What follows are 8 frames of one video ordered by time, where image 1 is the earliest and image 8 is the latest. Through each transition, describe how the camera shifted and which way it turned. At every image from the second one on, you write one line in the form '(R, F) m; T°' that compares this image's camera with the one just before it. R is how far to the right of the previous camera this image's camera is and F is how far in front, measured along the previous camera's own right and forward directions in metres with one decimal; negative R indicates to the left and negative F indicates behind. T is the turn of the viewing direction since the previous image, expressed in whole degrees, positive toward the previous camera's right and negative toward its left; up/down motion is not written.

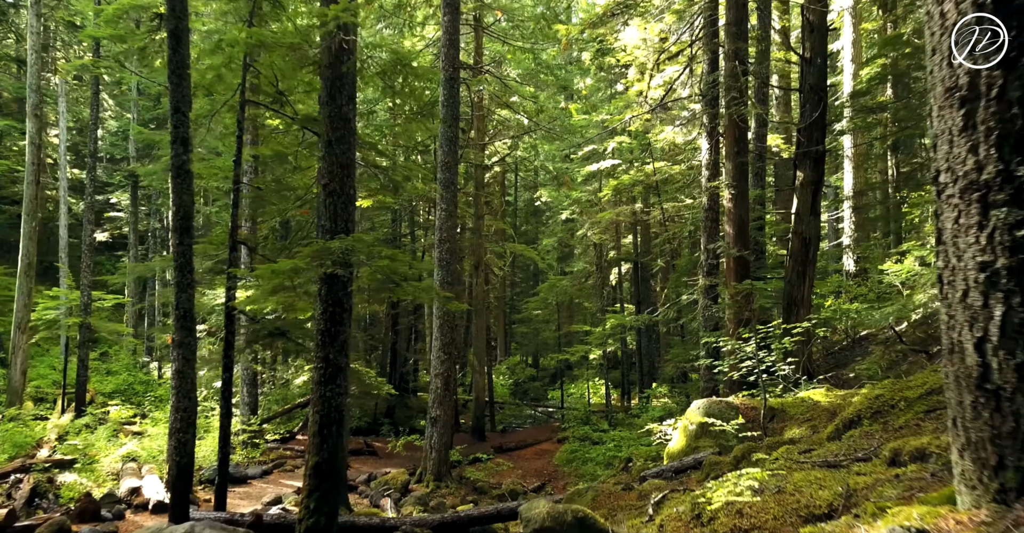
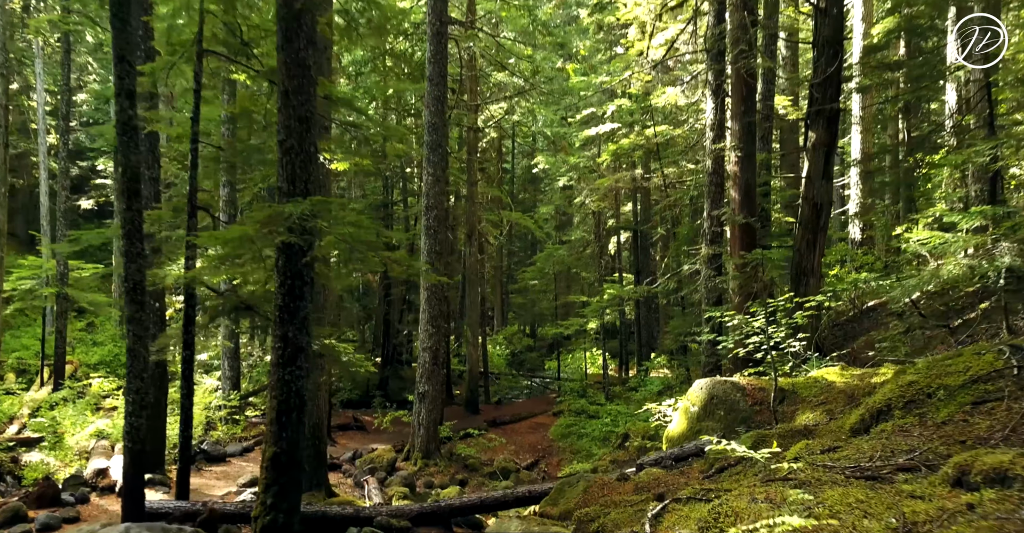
(+0.2, +0.9) m; 0°
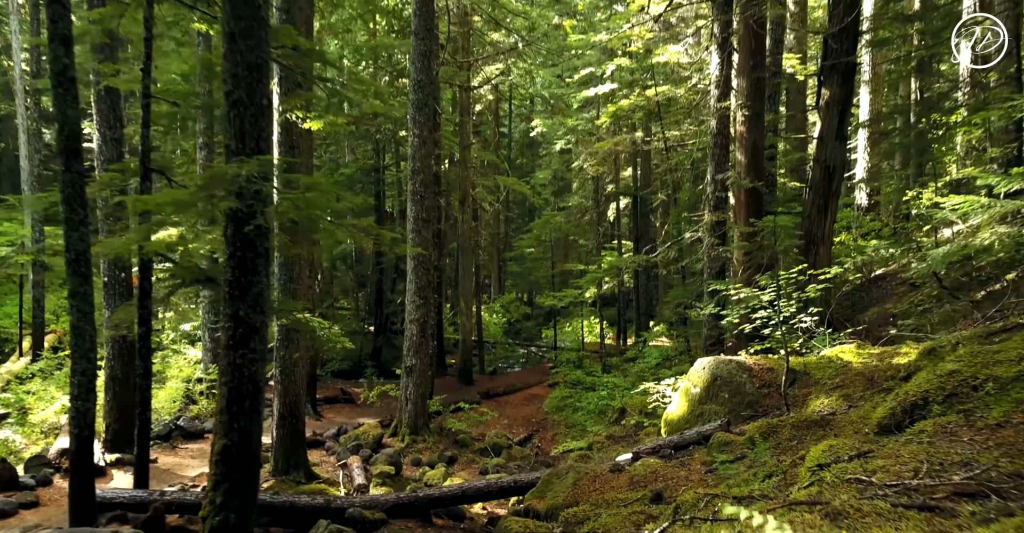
(+0.2, +0.8) m; 0°
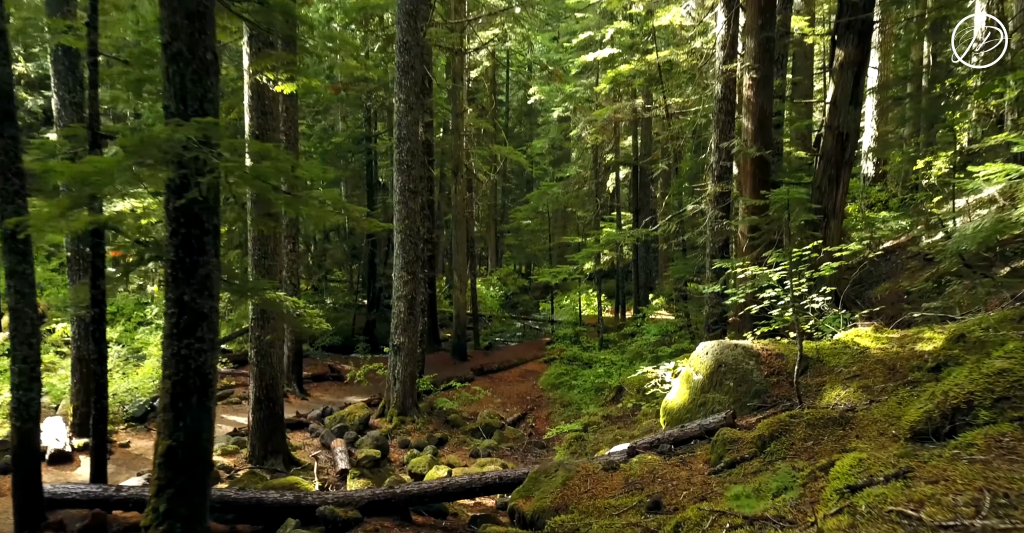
(+0.1, +0.7) m; 0°
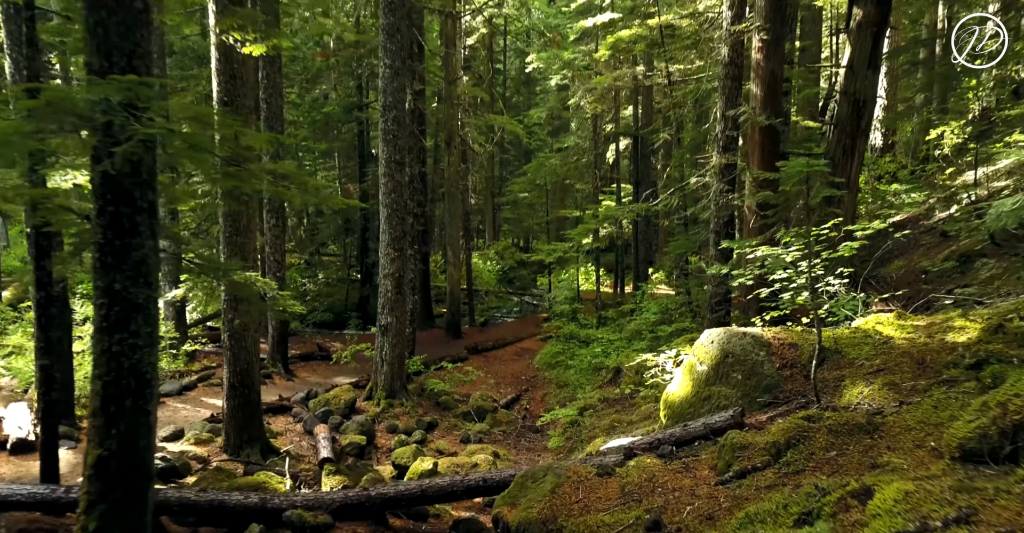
(+0.1, +0.7) m; 0°
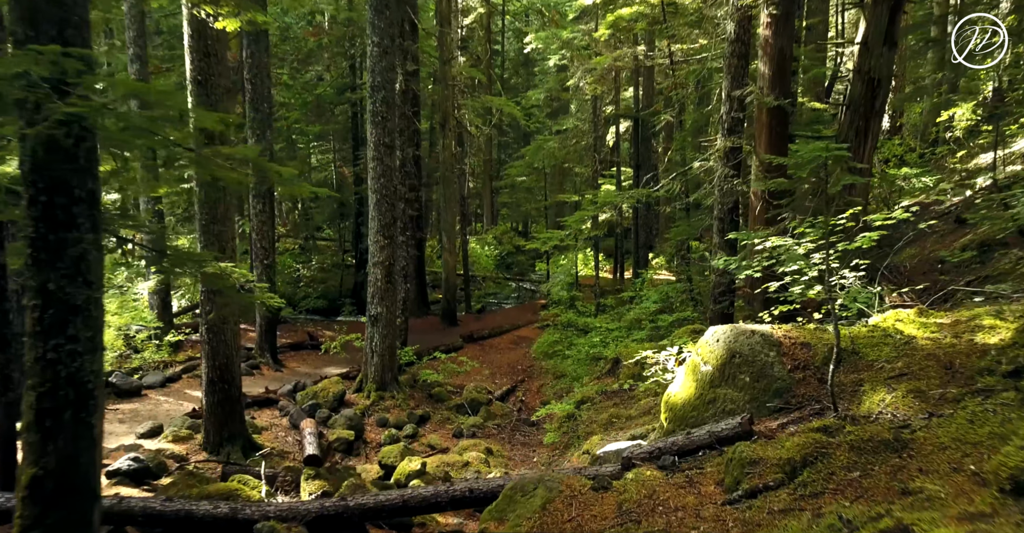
(+0.1, +0.5) m; 0°
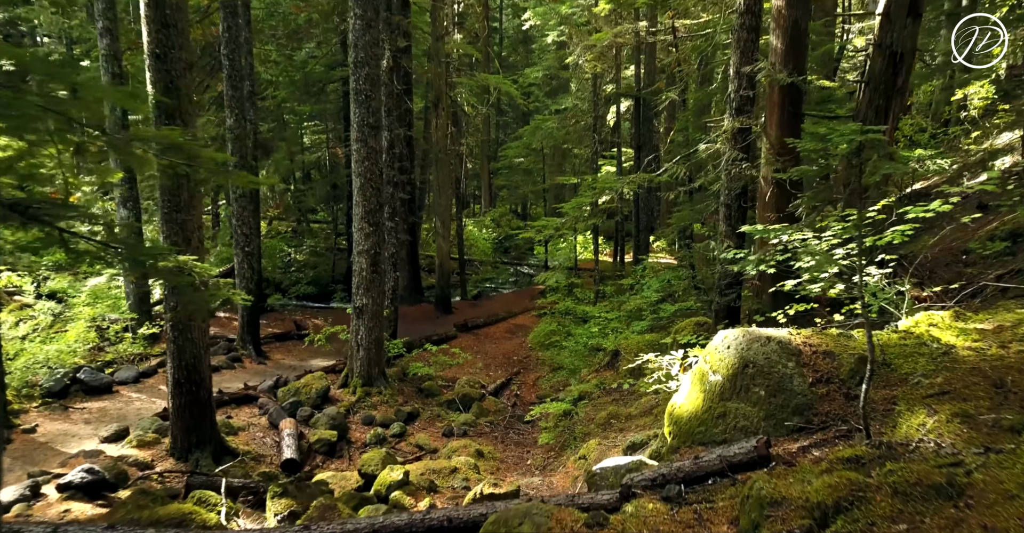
(+0.1, +0.8) m; 0°
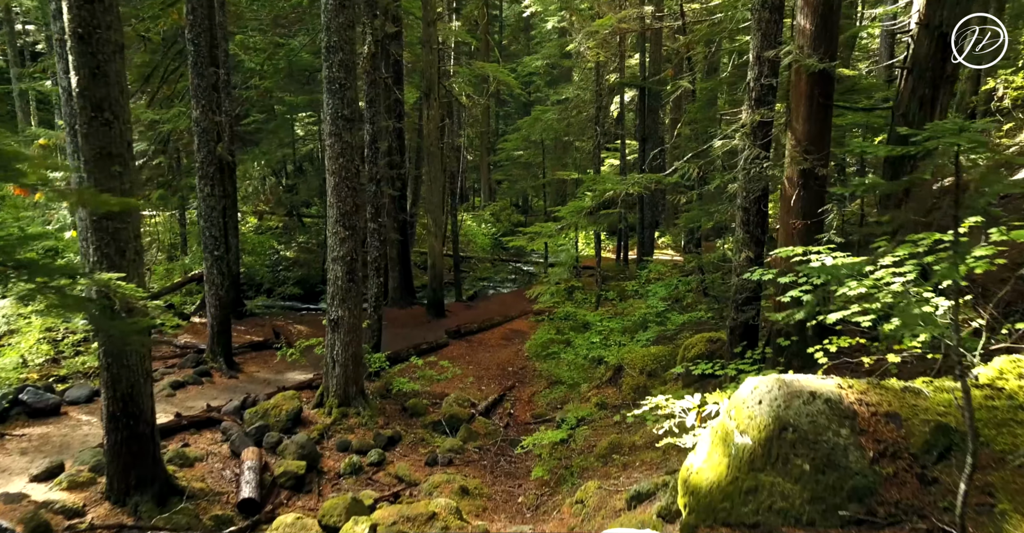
(+0.2, +1.3) m; 0°
